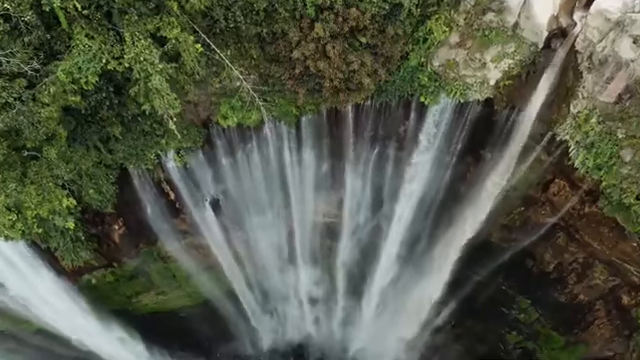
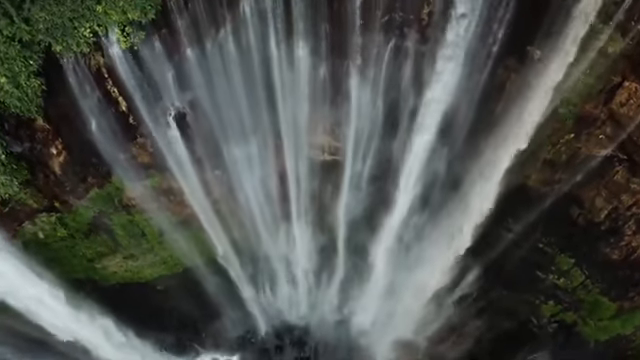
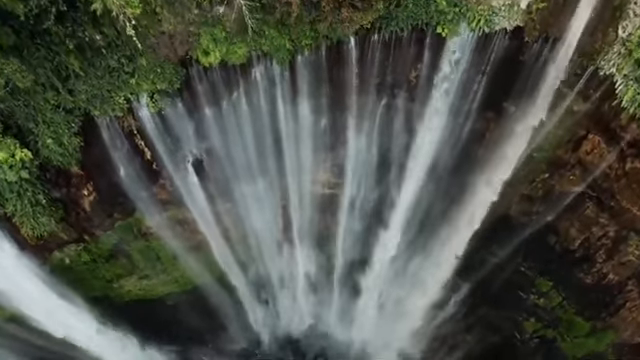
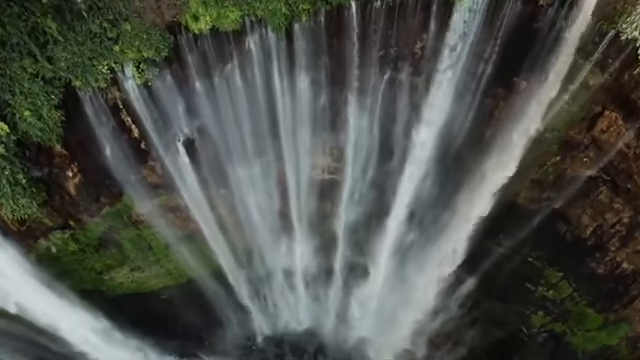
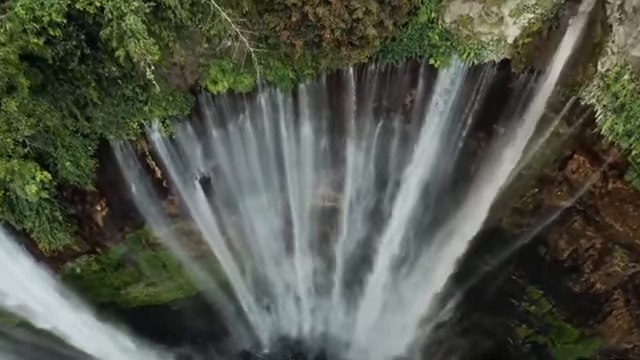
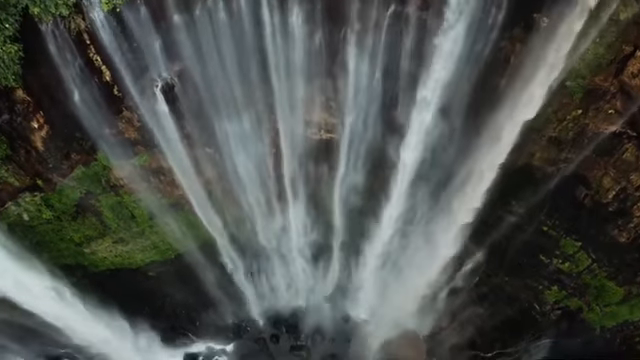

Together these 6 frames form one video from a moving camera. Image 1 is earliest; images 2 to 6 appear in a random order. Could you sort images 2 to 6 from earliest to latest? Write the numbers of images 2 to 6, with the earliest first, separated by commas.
5, 3, 4, 2, 6
